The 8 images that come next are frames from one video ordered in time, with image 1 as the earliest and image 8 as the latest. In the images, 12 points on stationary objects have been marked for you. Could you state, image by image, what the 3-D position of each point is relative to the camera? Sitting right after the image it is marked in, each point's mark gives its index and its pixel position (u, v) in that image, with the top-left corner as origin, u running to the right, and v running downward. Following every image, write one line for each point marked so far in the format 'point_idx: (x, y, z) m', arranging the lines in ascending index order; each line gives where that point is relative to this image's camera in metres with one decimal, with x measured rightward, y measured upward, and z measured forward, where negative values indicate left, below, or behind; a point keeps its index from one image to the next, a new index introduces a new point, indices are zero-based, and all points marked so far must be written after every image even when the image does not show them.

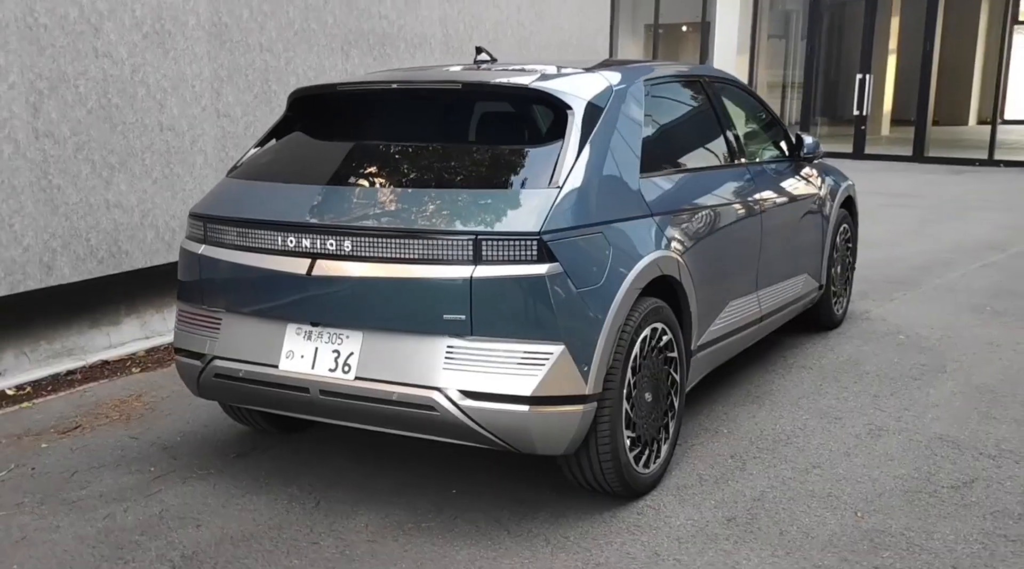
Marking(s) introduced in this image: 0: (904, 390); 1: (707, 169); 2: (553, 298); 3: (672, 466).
0: (+2.1, -0.6, +4.8) m
1: (+1.0, +0.6, +4.4) m
2: (+0.1, -0.1, +3.0) m
3: (+0.7, -0.8, +3.8) m
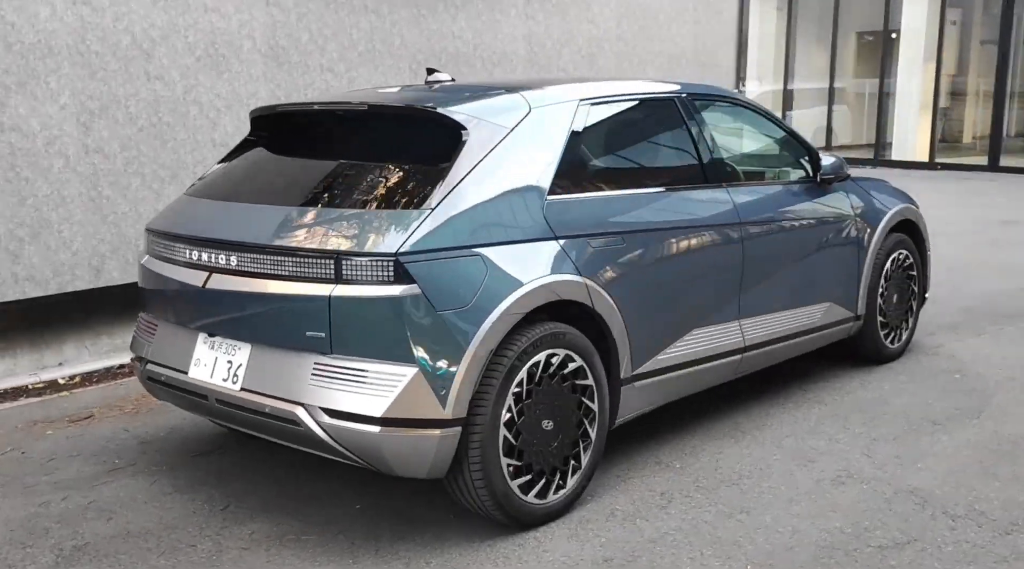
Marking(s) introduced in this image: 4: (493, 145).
0: (+1.9, -0.8, +4.3) m
1: (+0.7, +0.4, +4.1) m
2: (-0.4, -0.1, +3.0) m
3: (+0.3, -0.9, +3.7) m
4: (-0.1, +0.5, +3.4) m
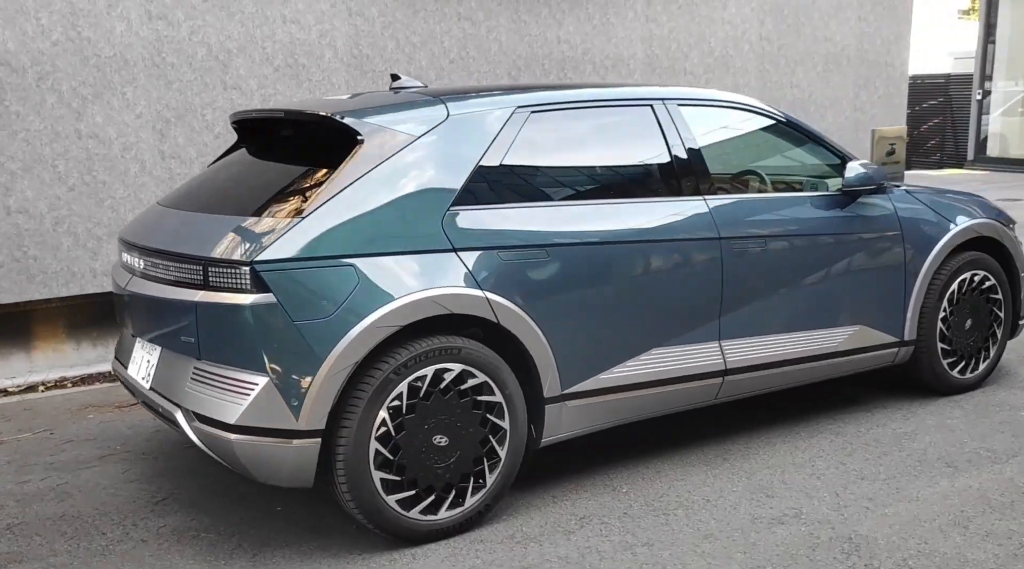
0: (+1.7, -0.9, +3.8) m
1: (+0.5, +0.4, +3.9) m
2: (-0.9, -0.2, +3.0) m
3: (-0.1, -1.0, +3.5) m
4: (-0.5, +0.5, +3.4) m
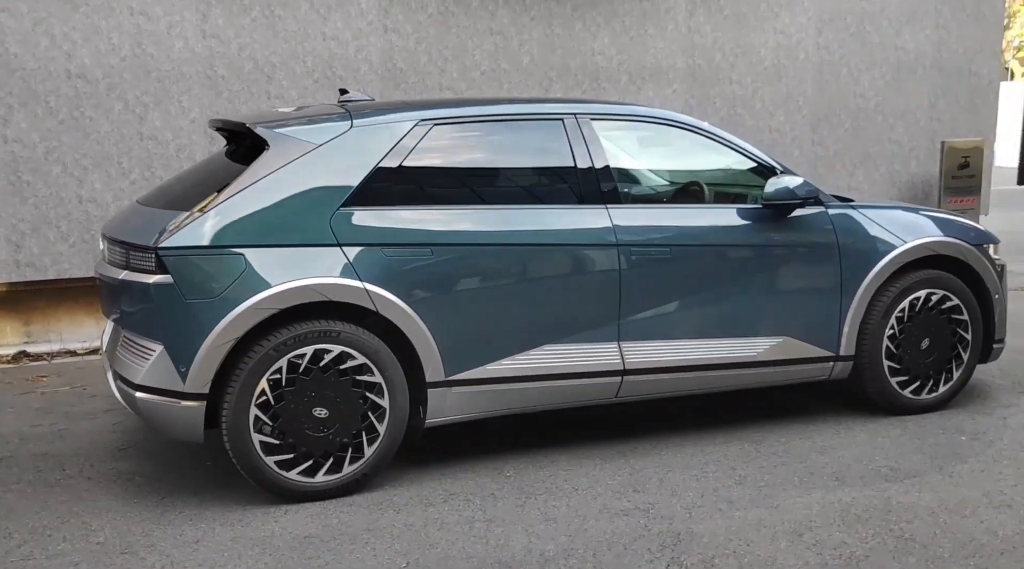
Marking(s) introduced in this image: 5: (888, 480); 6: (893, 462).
0: (+1.1, -0.9, +3.9) m
1: (+0.1, +0.4, +4.2) m
2: (-1.4, -0.1, +3.6) m
3: (-0.6, -0.9, +4.0) m
4: (-1.0, +0.6, +3.9) m
5: (+1.7, -0.9, +4.0) m
6: (+1.8, -0.8, +4.2) m
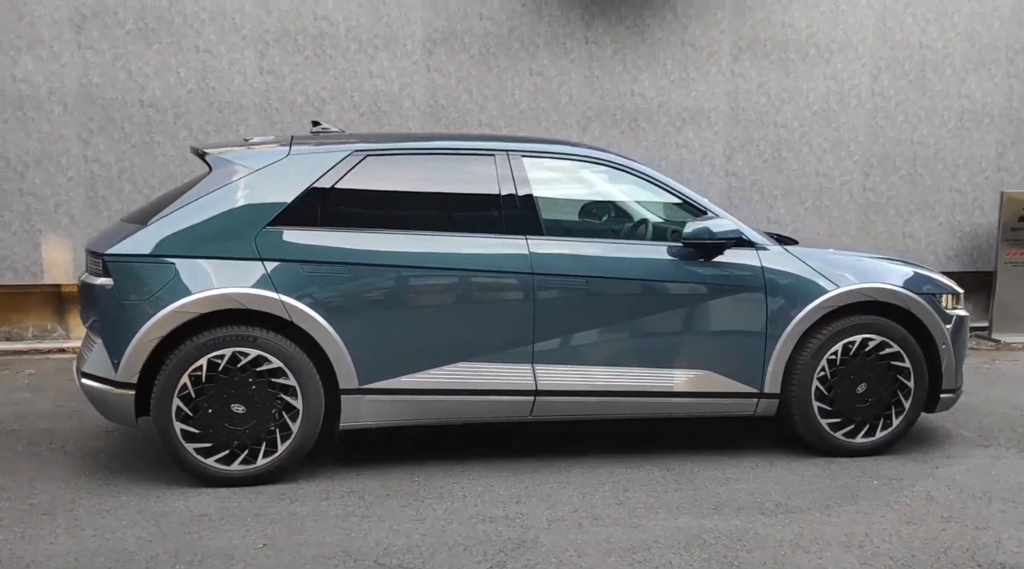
0: (+0.6, -1.1, +4.0) m
1: (-0.3, +0.3, +4.5) m
2: (-1.9, -0.1, +4.2) m
3: (-1.1, -1.0, +4.4) m
4: (-1.4, +0.5, +4.4) m
5: (+1.2, -1.1, +4.0) m
6: (+1.3, -1.0, +4.2) m
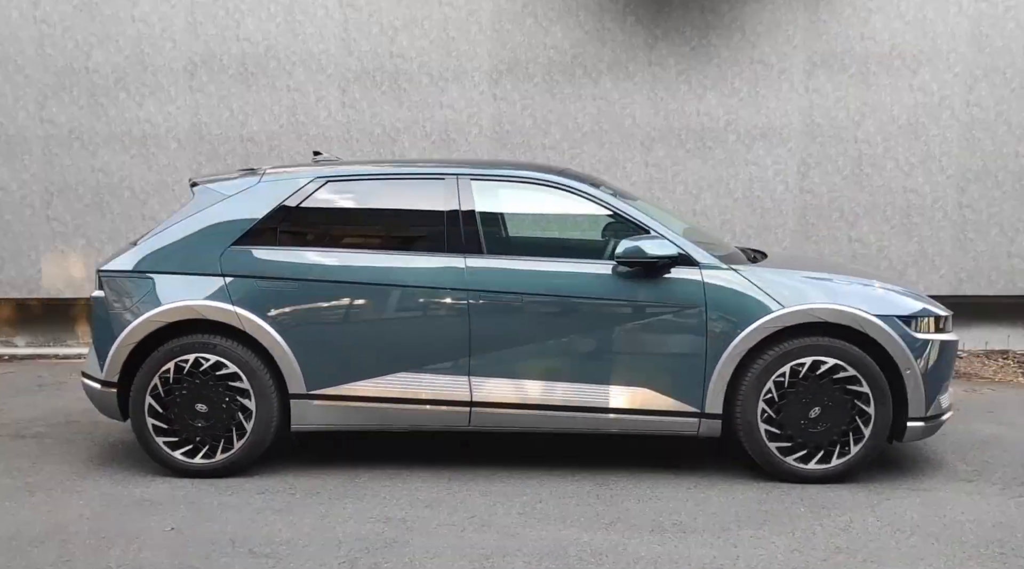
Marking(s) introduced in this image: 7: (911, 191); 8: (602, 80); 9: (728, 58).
0: (+0.1, -1.1, +4.1) m
1: (-0.7, +0.2, +4.9) m
2: (-2.3, -0.2, +4.9) m
3: (-1.5, -1.1, +4.9) m
4: (-1.7, +0.4, +5.0) m
5: (+0.6, -1.1, +4.0) m
6: (+0.8, -1.1, +4.1) m
7: (+3.8, +0.9, +8.3) m
8: (+0.8, +2.0, +8.4) m
9: (+2.0, +2.1, +8.3) m
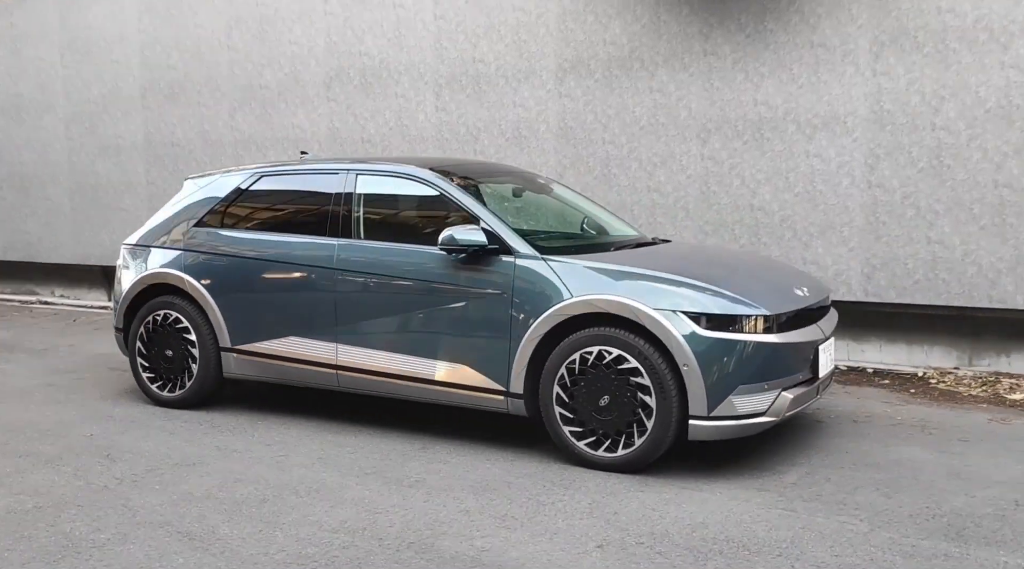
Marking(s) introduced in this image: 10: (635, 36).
0: (-1.1, -1.0, +4.7) m
1: (-1.4, +0.4, +5.7) m
2: (-2.9, +0.1, +6.4) m
3: (-2.2, -0.9, +6.1) m
4: (-2.3, +0.6, +6.3) m
5: (-0.6, -1.0, +4.4) m
6: (-0.4, -1.0, +4.5) m
7: (+4.1, +0.8, +7.2) m
8: (+1.4, +2.0, +8.4) m
9: (+2.5, +2.1, +7.8) m
10: (+1.2, +2.4, +8.5) m
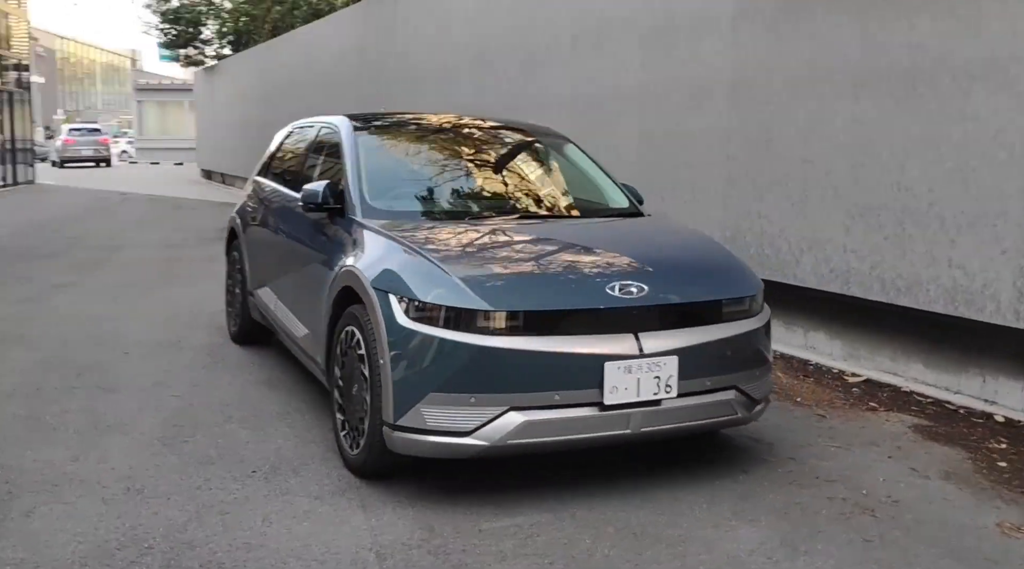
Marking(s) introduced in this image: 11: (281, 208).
0: (-2.0, -0.7, +5.1) m
1: (-1.6, +0.7, +6.0) m
2: (-2.5, +0.5, +7.4) m
3: (-2.2, -0.5, +6.8) m
4: (-2.1, +1.0, +6.9) m
5: (-1.7, -0.8, +4.6) m
6: (-1.5, -0.8, +4.5) m
7: (+3.8, +0.6, +4.2) m
8: (+2.4, +2.1, +6.6) m
9: (+2.9, +2.1, +5.5) m
10: (+2.2, +2.5, +6.7) m
11: (-1.6, +0.5, +5.8) m
